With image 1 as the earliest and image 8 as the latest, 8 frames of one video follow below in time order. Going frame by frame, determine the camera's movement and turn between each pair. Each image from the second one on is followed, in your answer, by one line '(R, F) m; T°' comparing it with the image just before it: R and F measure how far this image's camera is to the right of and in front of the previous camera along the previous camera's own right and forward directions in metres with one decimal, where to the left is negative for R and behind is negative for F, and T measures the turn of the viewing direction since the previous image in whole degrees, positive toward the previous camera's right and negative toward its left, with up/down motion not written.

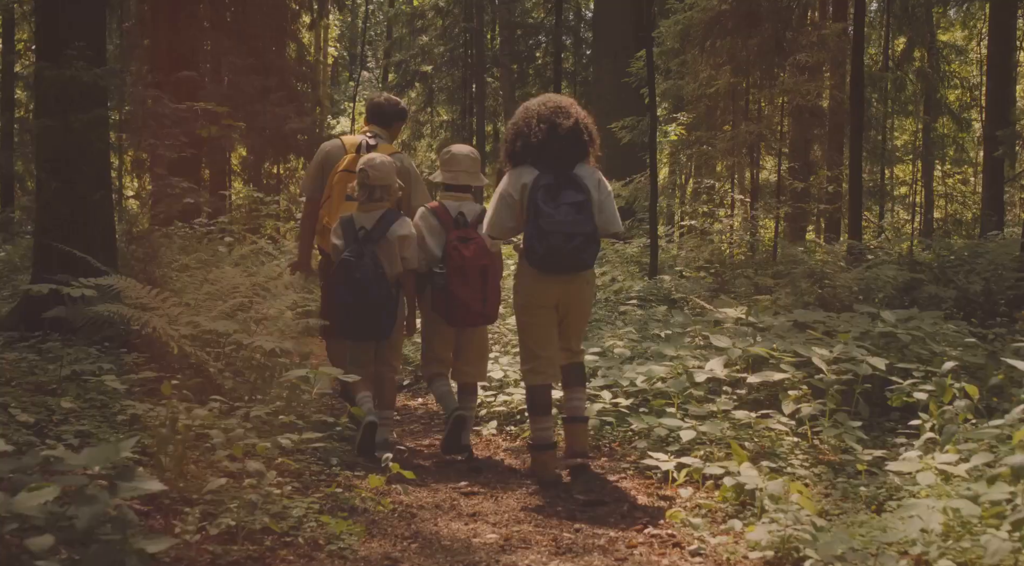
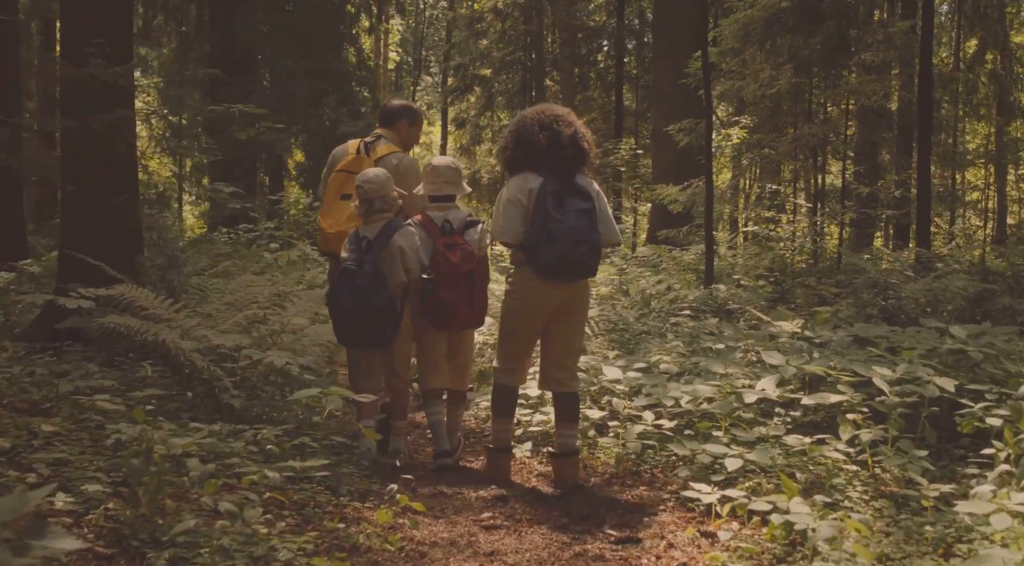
(+0.2, +0.6) m; -3°
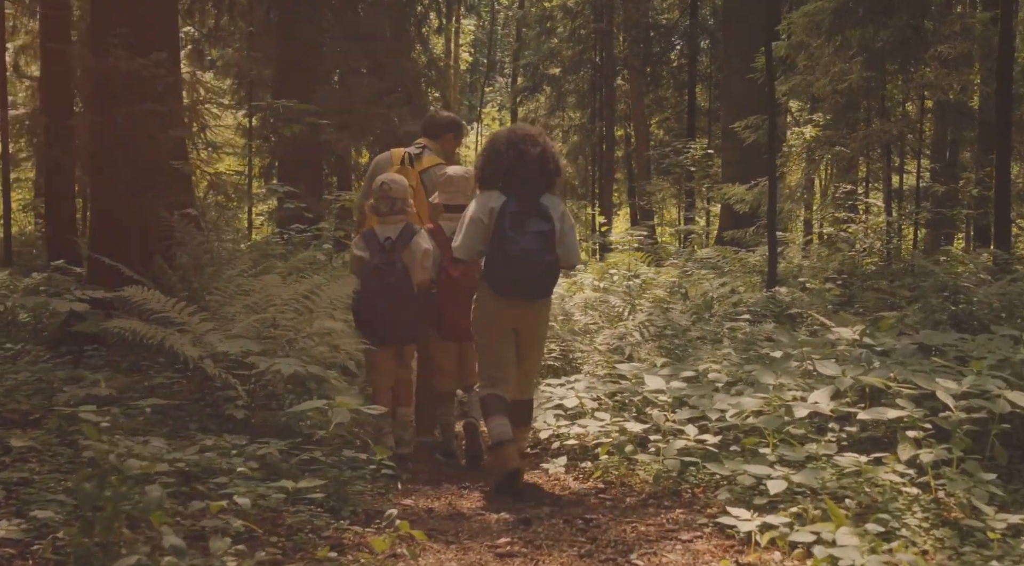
(+0.3, +0.5) m; -4°
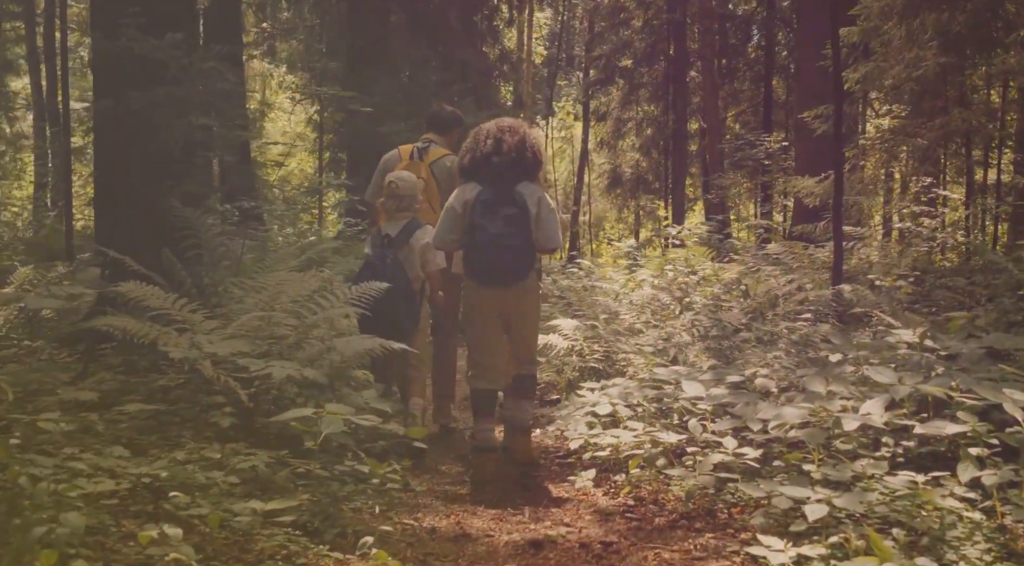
(+0.3, +0.6) m; -4°
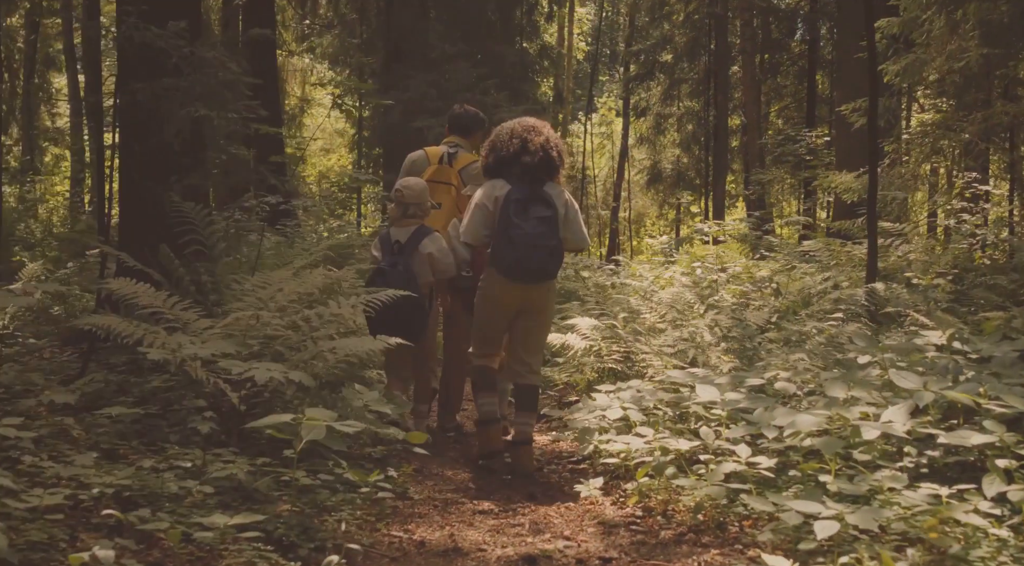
(+0.2, +0.3) m; -2°
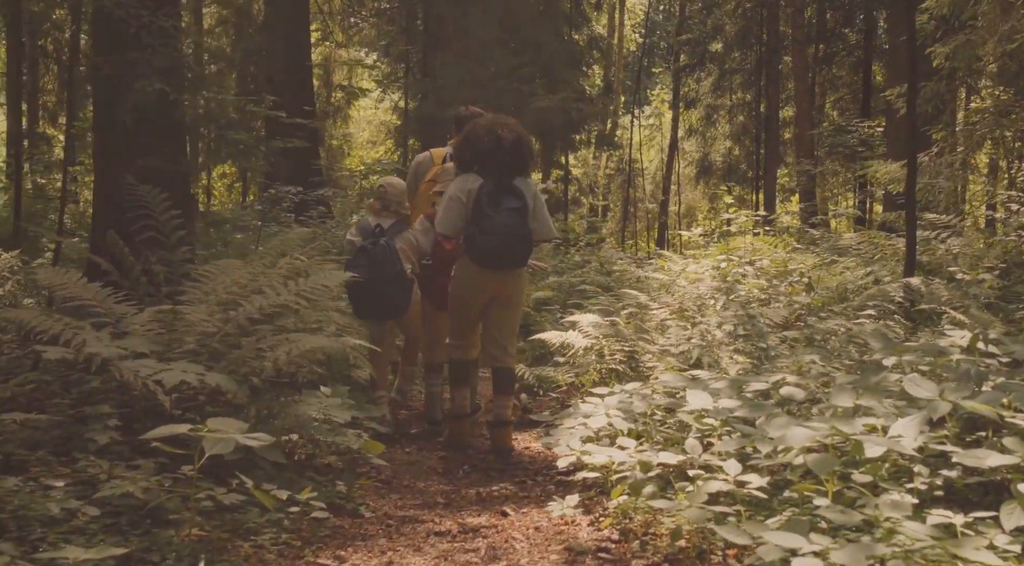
(+0.5, +0.7) m; -3°
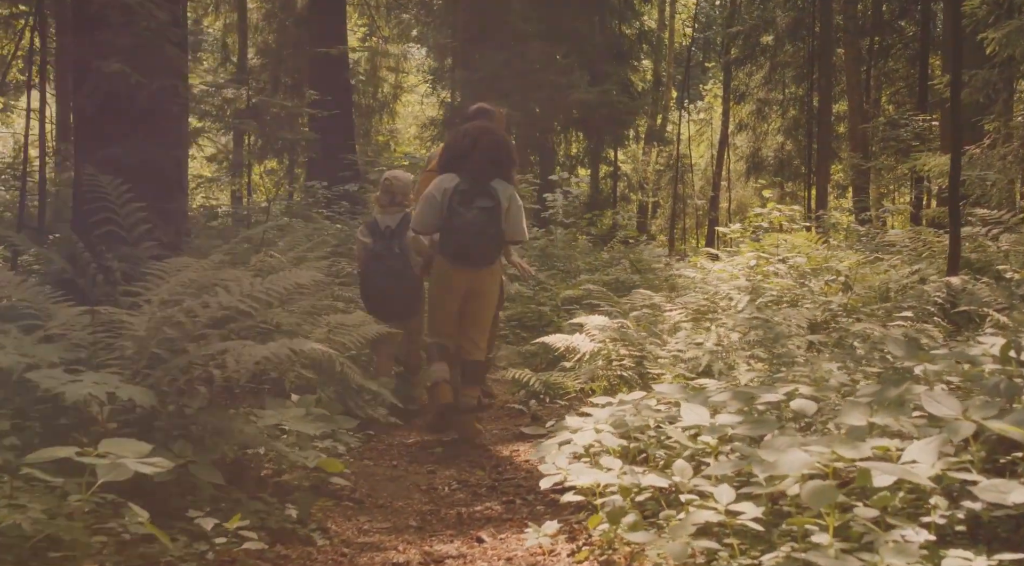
(+0.4, +0.7) m; -3°
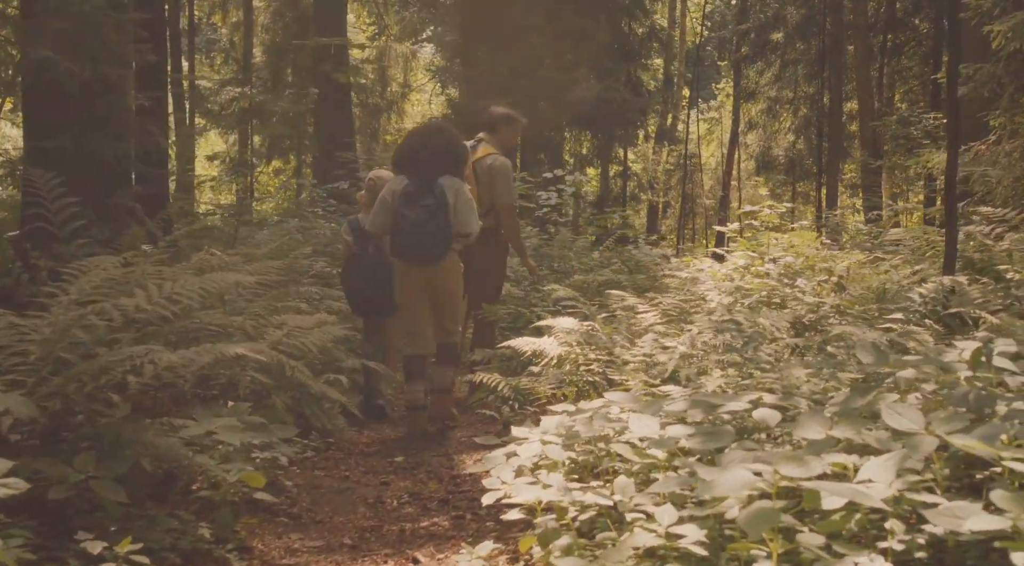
(+0.4, +0.4) m; -1°
